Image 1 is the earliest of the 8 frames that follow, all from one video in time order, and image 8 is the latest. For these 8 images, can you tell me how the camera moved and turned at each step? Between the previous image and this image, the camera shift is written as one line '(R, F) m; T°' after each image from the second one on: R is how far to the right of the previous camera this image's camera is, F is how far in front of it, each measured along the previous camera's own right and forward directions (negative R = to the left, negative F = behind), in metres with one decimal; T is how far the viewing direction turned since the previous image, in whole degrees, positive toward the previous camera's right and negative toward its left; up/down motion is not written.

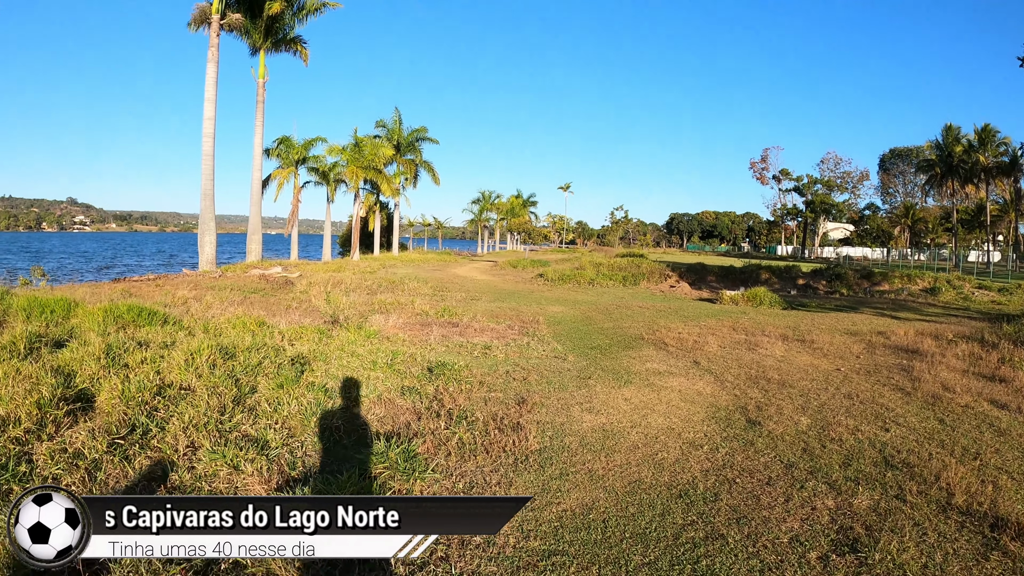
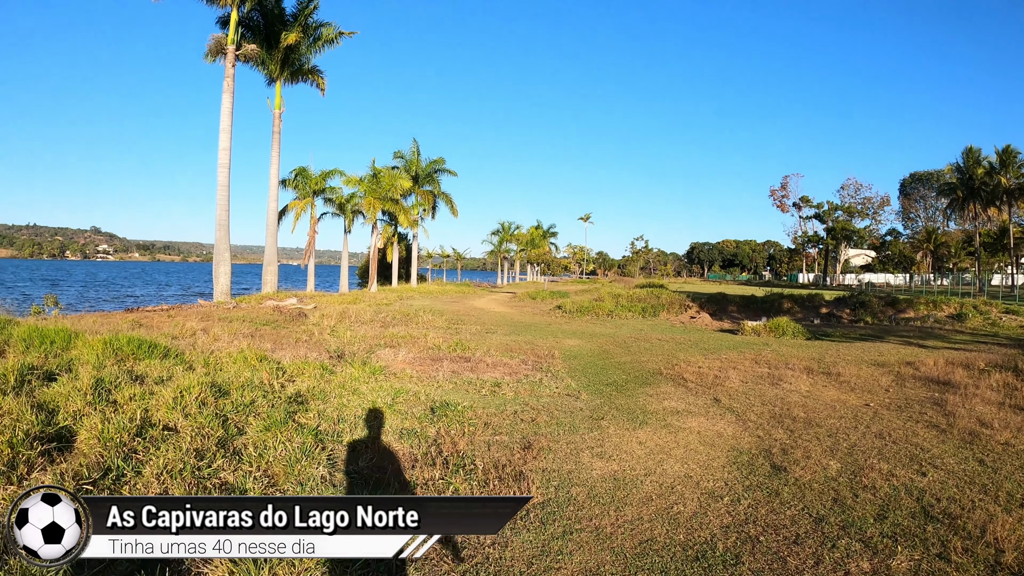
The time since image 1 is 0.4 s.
(+0.1, +0.2) m; -2°
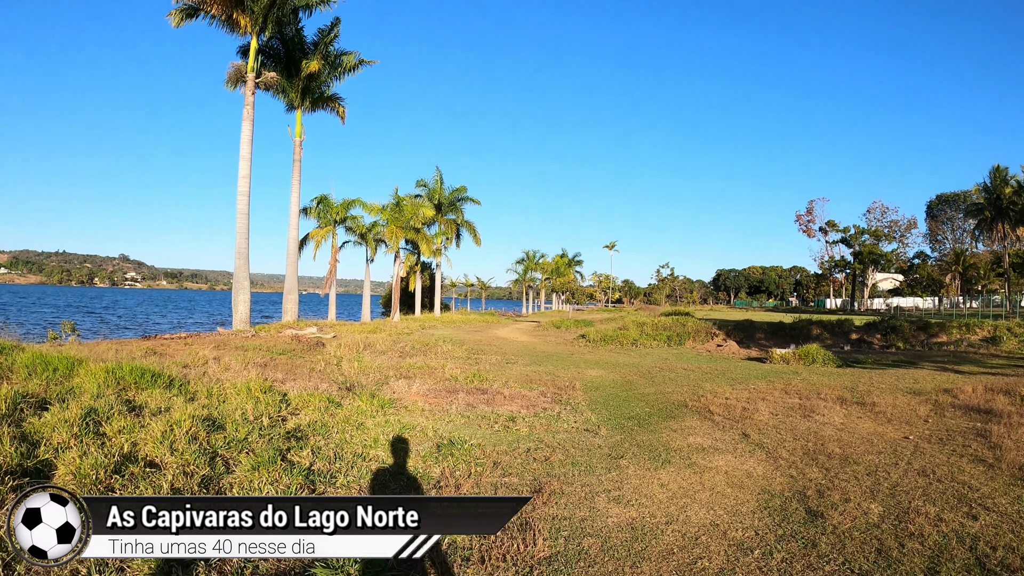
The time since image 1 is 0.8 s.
(+0.1, +0.2) m; -2°
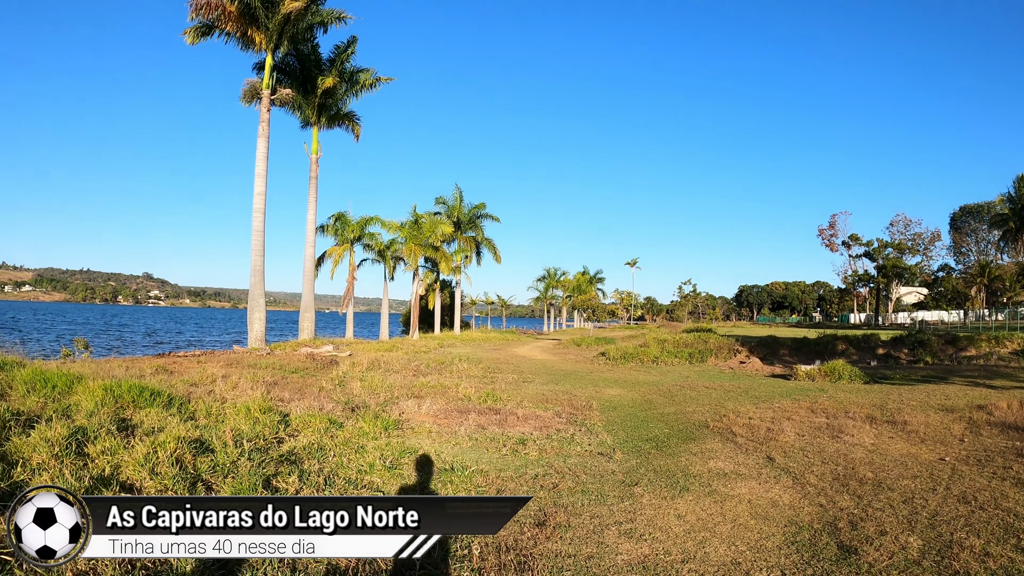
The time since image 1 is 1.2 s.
(+0.1, +0.2) m; -2°
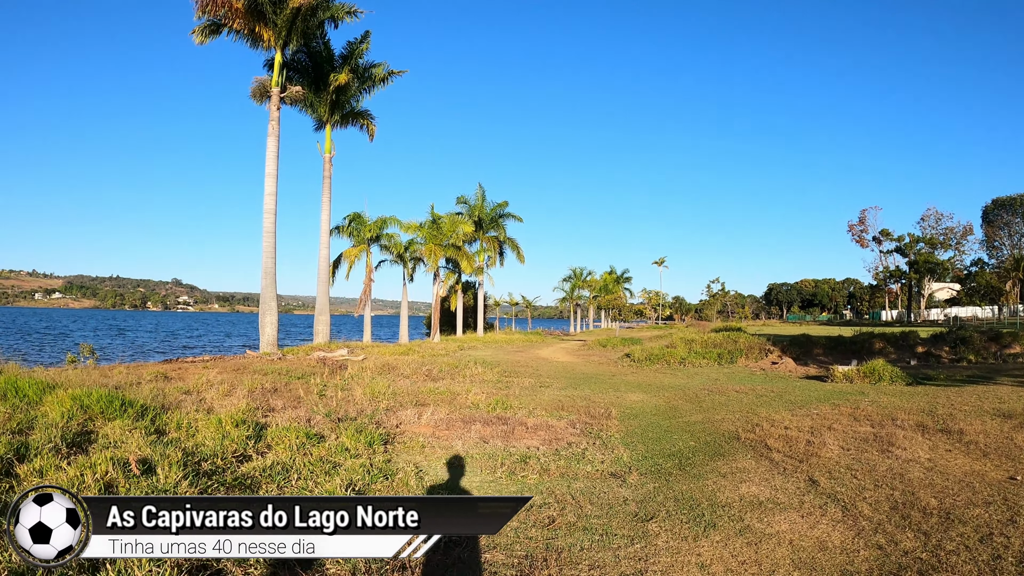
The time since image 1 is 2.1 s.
(+0.3, +0.7) m; -3°
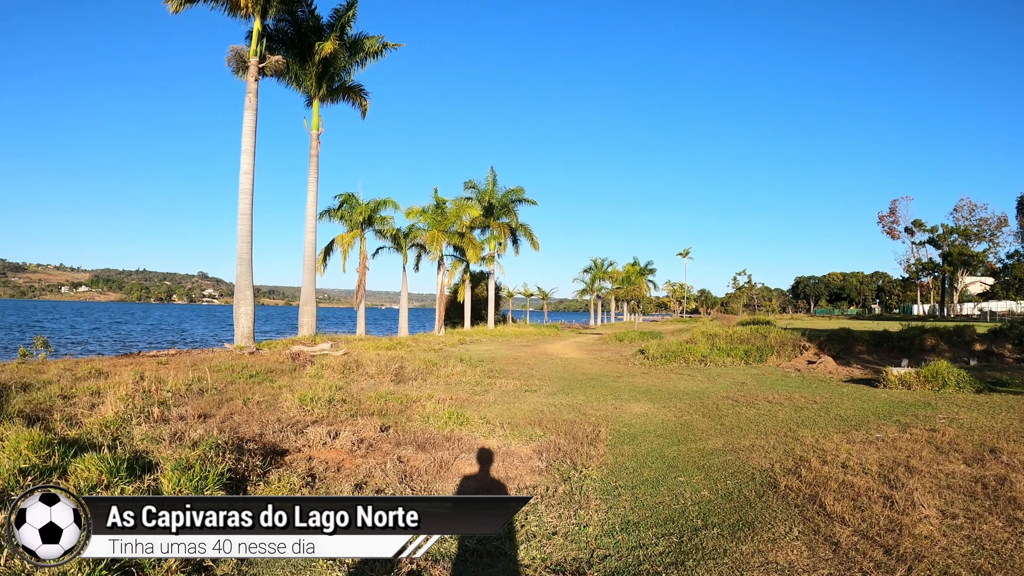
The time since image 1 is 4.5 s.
(+0.9, +2.3) m; -3°
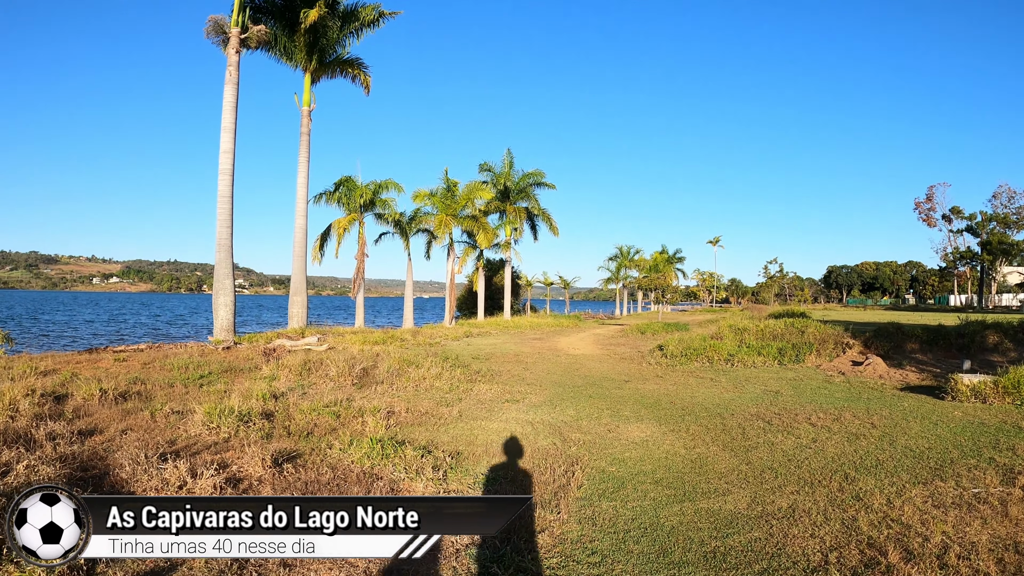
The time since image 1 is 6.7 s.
(+0.9, +1.9) m; -3°
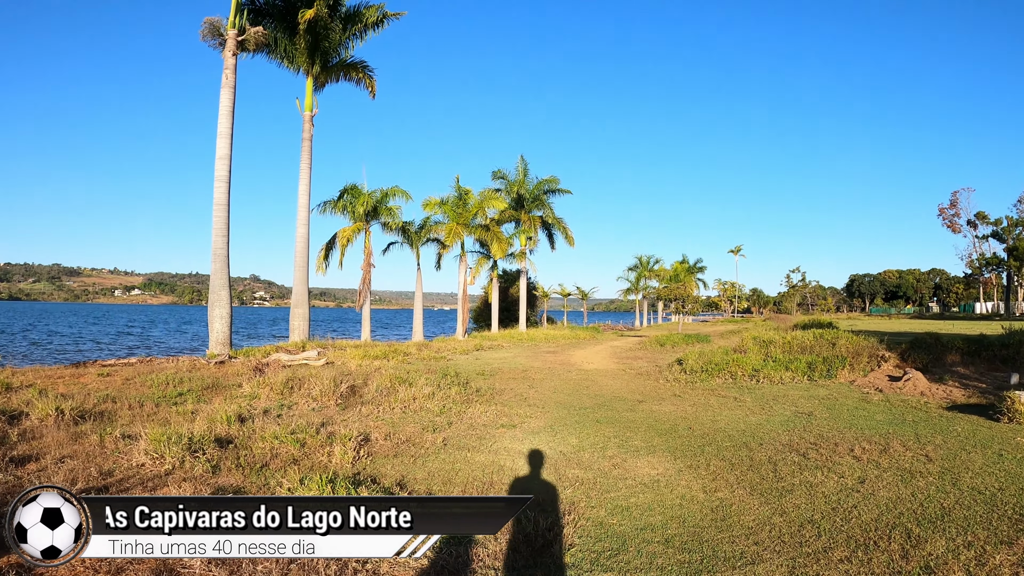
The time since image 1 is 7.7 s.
(+0.4, +0.9) m; -2°
